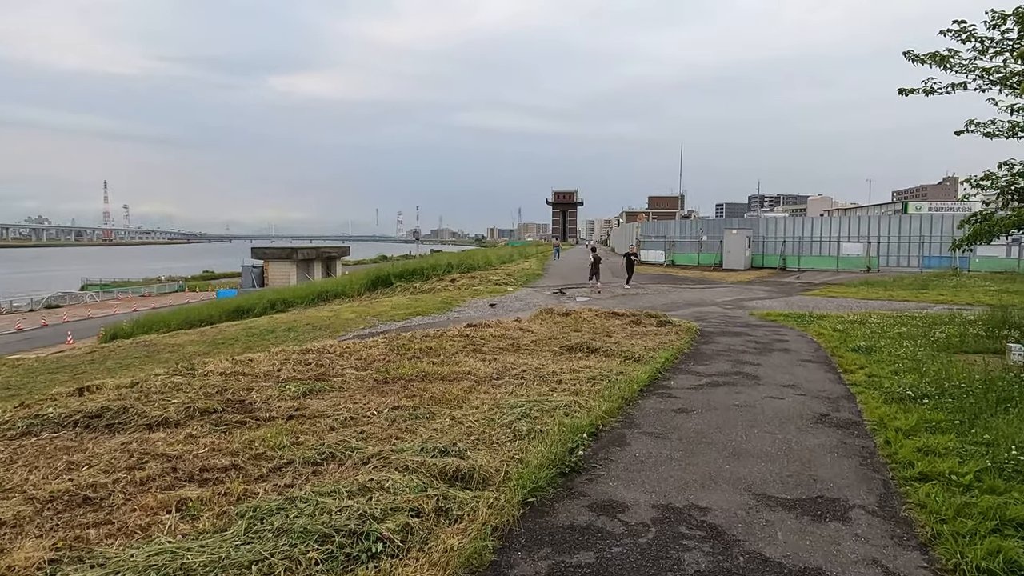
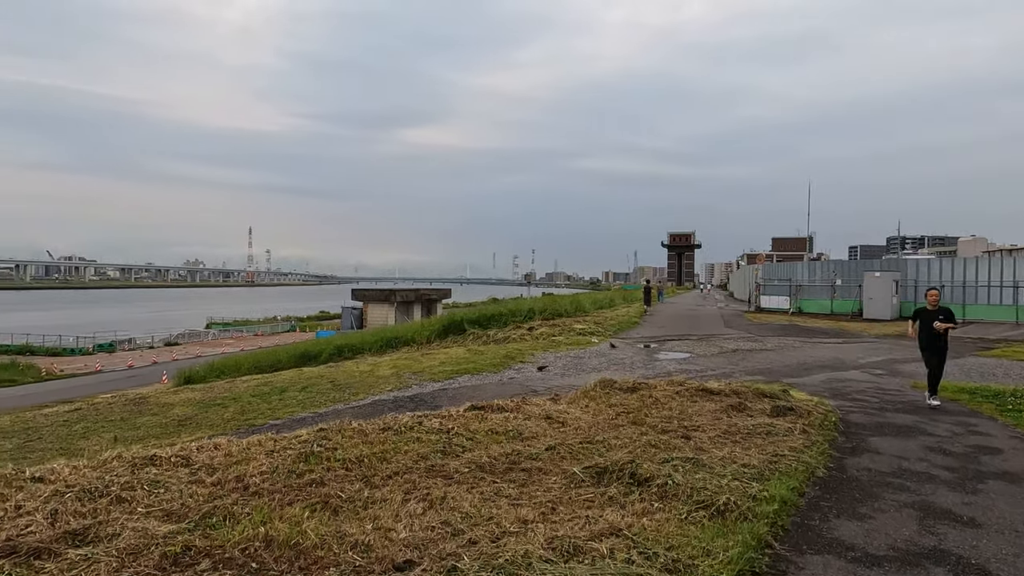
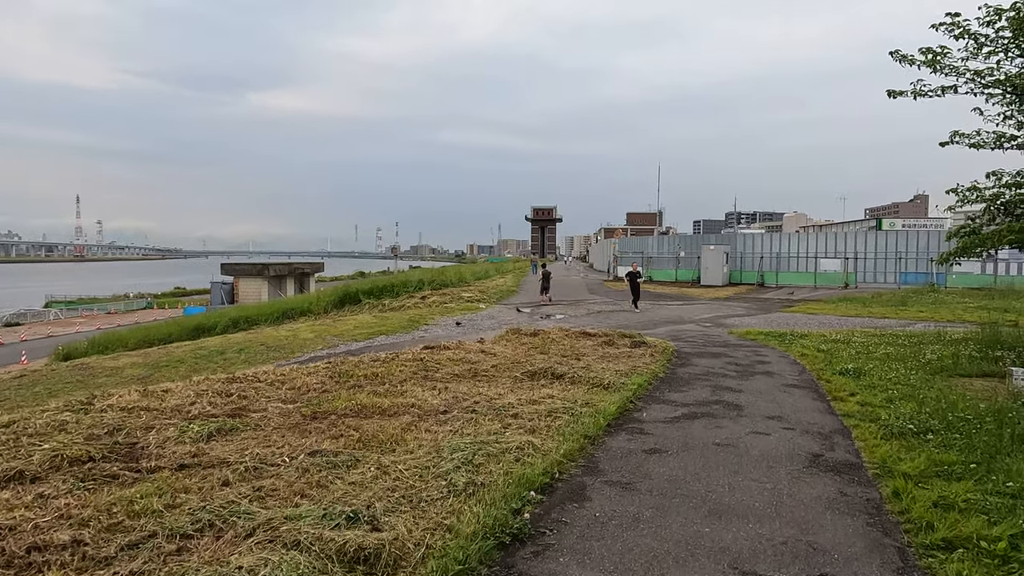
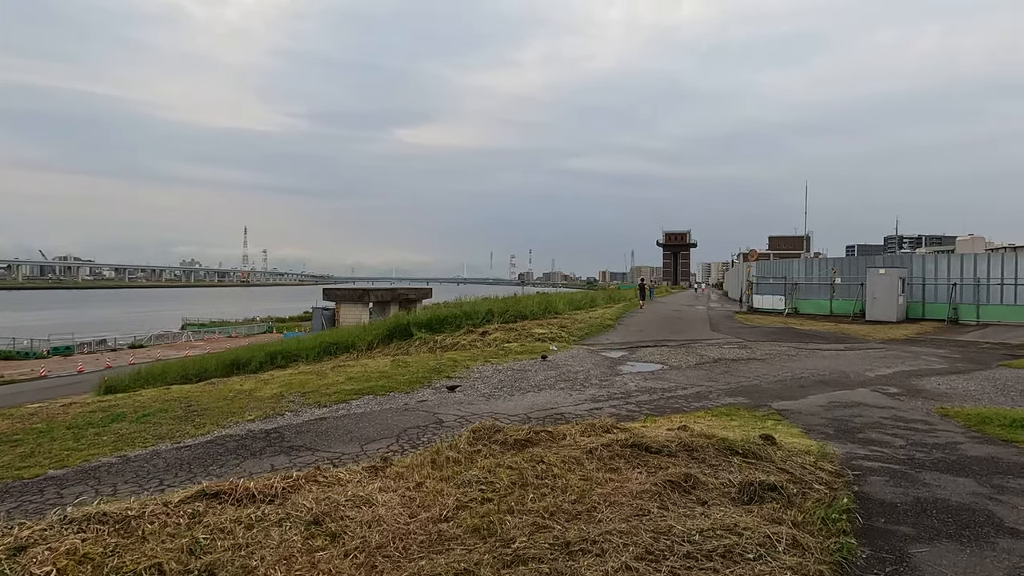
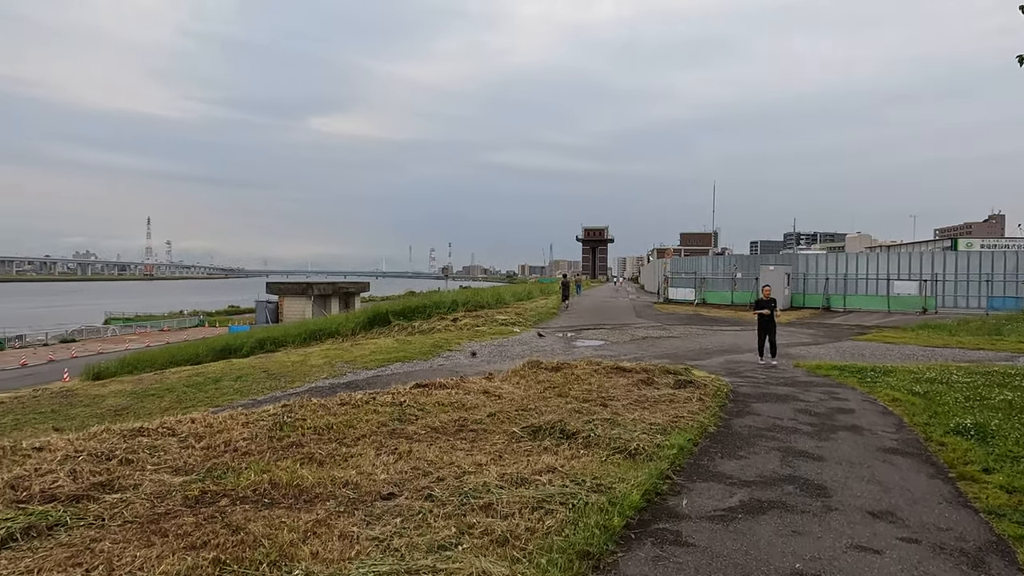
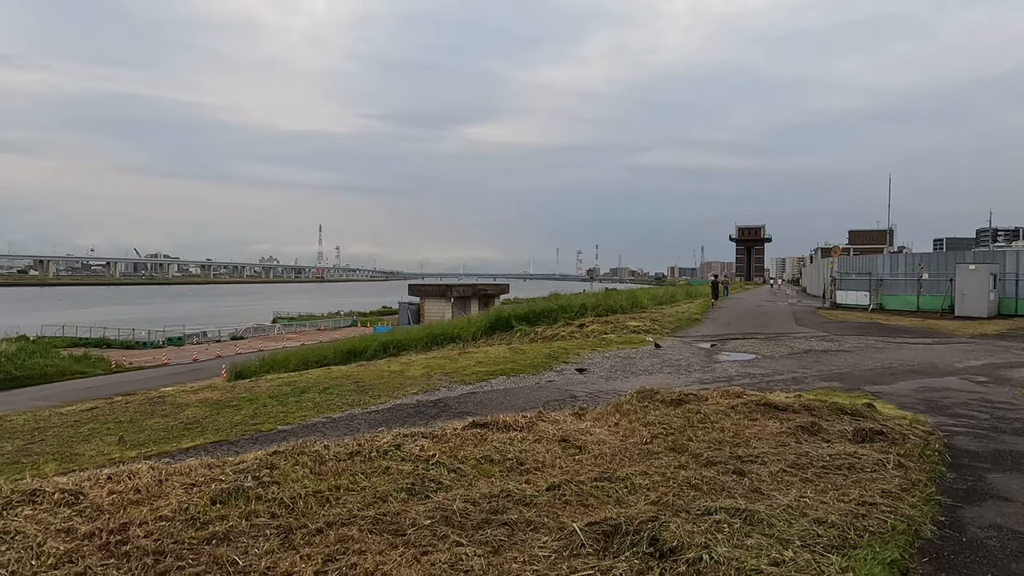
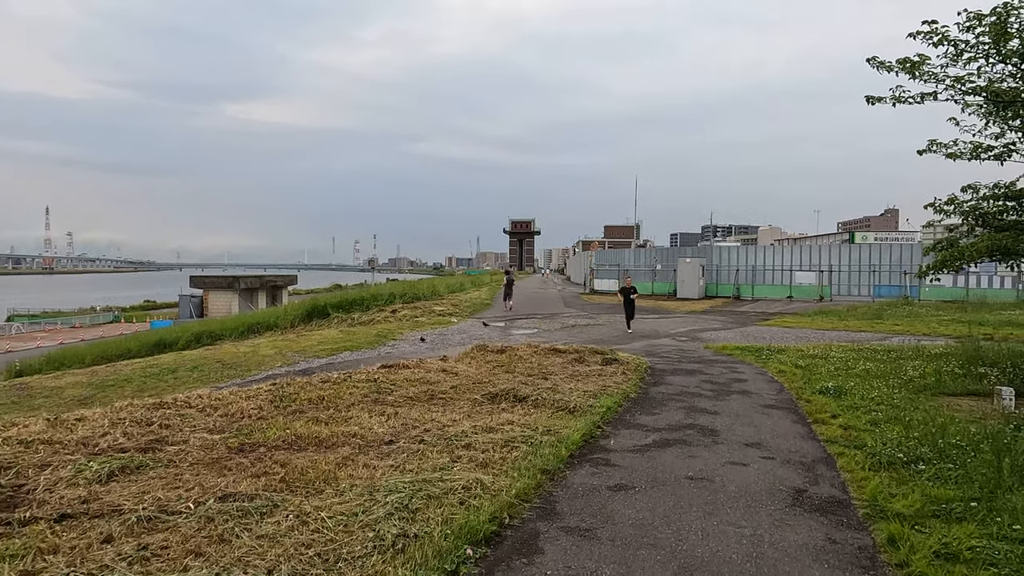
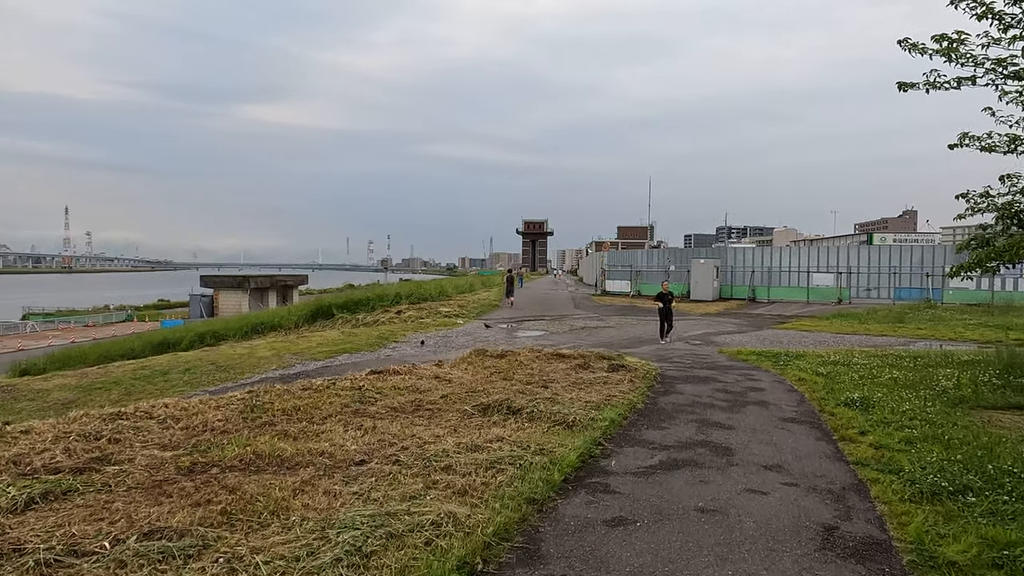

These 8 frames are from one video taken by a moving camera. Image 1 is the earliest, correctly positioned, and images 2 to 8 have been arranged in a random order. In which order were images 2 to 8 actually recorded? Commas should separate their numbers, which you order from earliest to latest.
3, 7, 8, 5, 2, 6, 4
